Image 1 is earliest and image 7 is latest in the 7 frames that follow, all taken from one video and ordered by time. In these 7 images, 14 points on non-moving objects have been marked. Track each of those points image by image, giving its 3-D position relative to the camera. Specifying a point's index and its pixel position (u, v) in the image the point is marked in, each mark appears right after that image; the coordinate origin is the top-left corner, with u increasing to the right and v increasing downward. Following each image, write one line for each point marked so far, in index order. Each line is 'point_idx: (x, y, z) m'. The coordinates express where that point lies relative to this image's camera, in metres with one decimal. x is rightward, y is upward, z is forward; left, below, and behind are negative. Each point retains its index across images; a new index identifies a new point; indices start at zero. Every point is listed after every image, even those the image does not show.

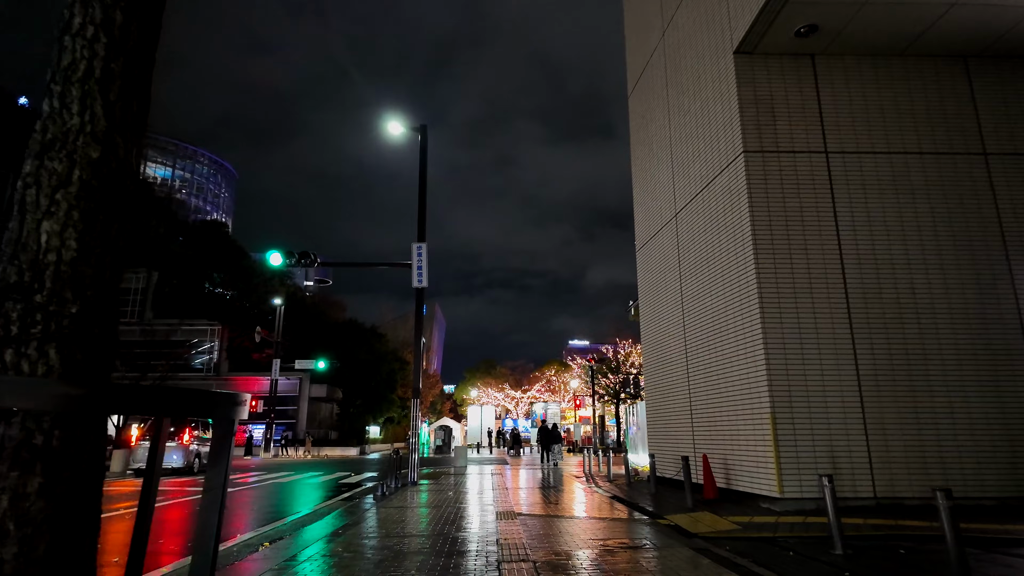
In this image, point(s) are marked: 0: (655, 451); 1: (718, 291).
0: (+3.2, -3.6, +13.2) m
1: (+3.6, -0.1, +10.5) m
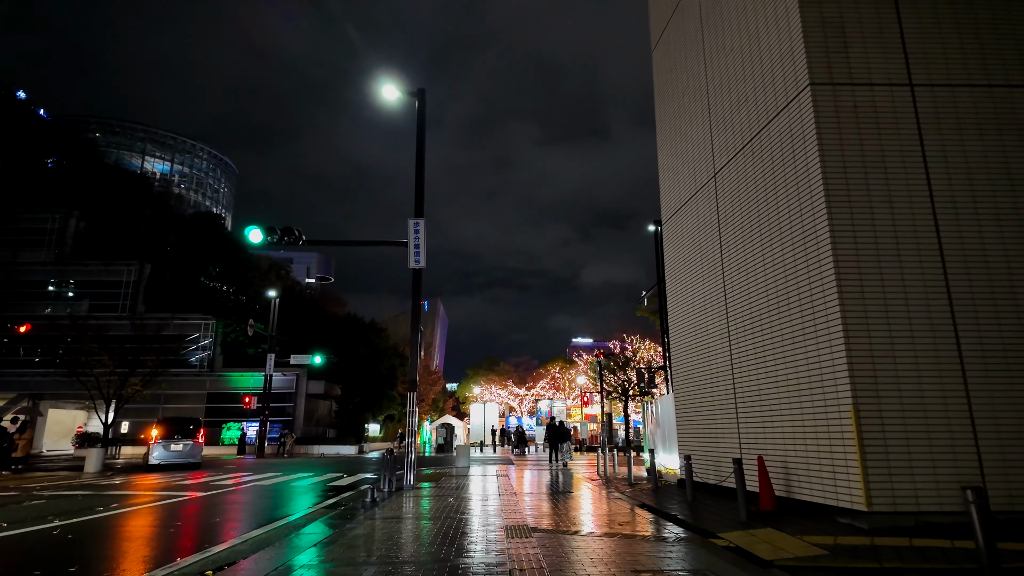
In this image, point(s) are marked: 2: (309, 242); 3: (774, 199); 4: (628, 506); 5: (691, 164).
0: (+3.4, -3.1, +11.4) m
1: (+3.8, +0.4, +8.7) m
2: (-5.2, +1.2, +15.6) m
3: (+3.8, +1.3, +8.8) m
4: (+2.2, -4.3, +11.9) m
5: (+3.5, +2.4, +11.9) m
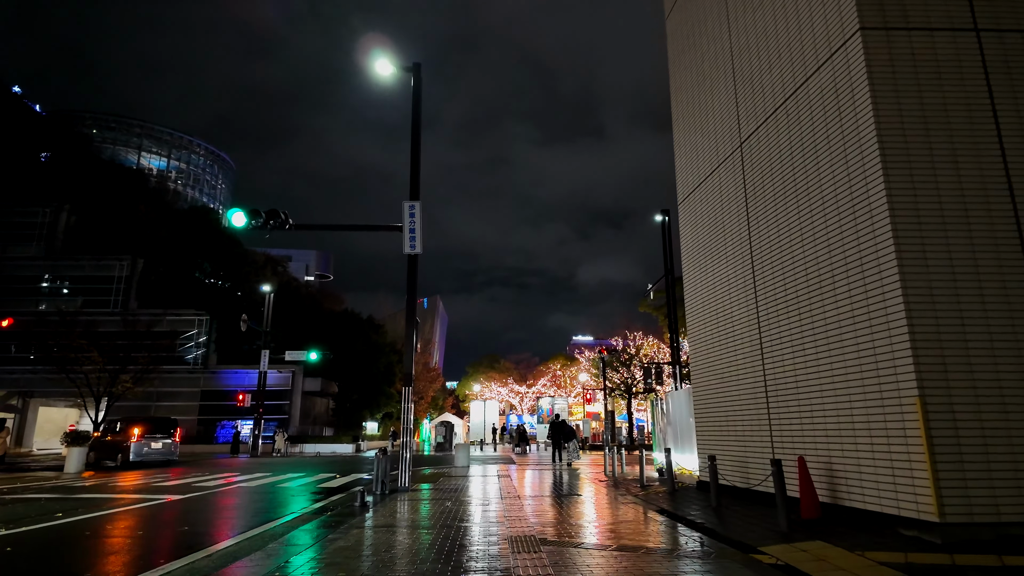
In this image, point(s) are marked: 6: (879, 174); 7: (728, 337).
0: (+3.5, -2.8, +10.4) m
1: (+3.8, +0.7, +7.6) m
2: (-5.2, +1.5, +14.6) m
3: (+3.8, +1.6, +7.7) m
4: (+2.2, -4.1, +10.8) m
5: (+3.6, +2.7, +10.9) m
6: (+4.0, +1.2, +6.6) m
7: (+3.6, -0.8, +10.1) m
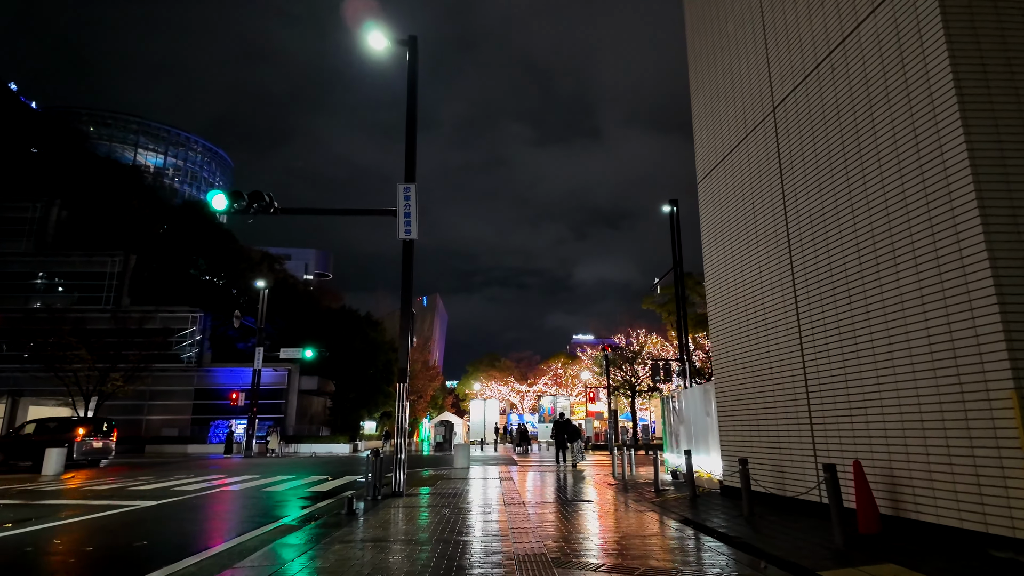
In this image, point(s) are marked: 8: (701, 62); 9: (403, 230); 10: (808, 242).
0: (+3.6, -2.5, +9.3) m
1: (+3.9, +0.9, +6.6) m
2: (-5.1, +1.7, +13.5) m
3: (+3.9, +1.8, +6.6) m
4: (+2.3, -3.8, +9.8) m
5: (+3.7, +3.0, +9.8) m
6: (+4.1, +1.5, +5.5) m
7: (+3.7, -0.6, +9.1) m
8: (+3.5, +4.2, +11.3) m
9: (-2.4, +1.3, +13.5) m
10: (+3.8, +0.6, +7.8) m
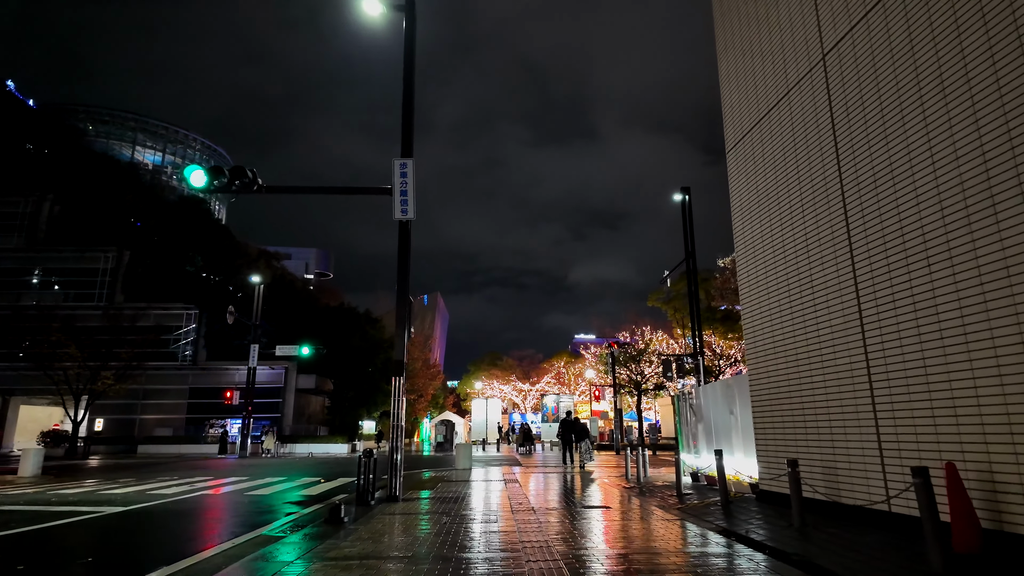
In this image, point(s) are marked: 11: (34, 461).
0: (+3.7, -2.2, +8.2) m
1: (+4.0, +1.3, +5.4) m
2: (-5.0, +2.0, +12.4) m
3: (+4.0, +2.1, +5.5) m
4: (+2.4, -3.5, +8.6) m
5: (+3.8, +3.3, +8.7) m
6: (+4.2, +1.8, +4.4) m
7: (+3.8, -0.2, +7.9) m
8: (+3.6, +4.5, +10.2) m
9: (-2.3, +1.6, +12.3) m
10: (+3.9, +0.9, +6.6) m
11: (-14.9, -5.4, +19.0) m
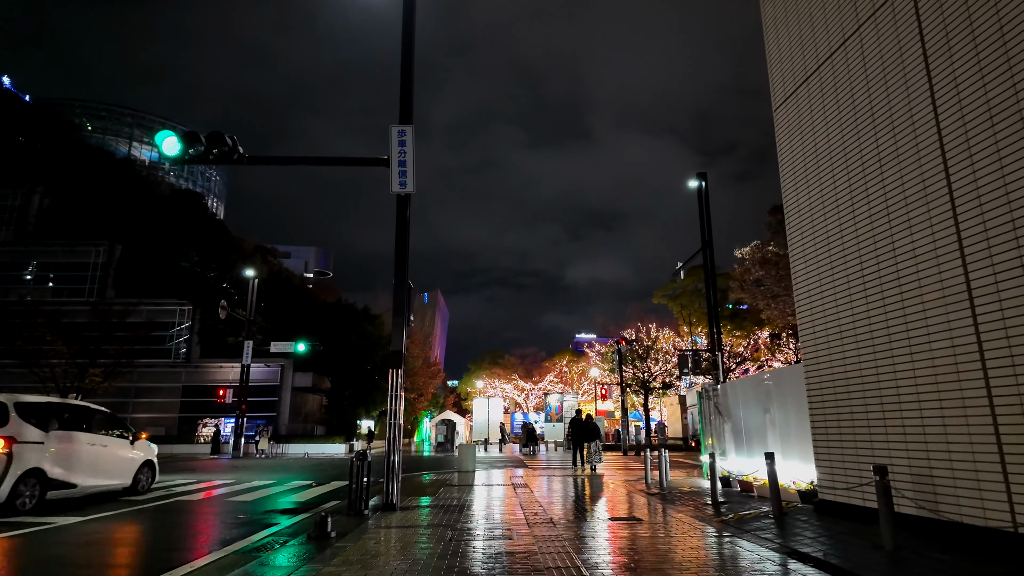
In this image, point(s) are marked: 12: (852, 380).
0: (+3.9, -1.9, +6.8) m
1: (+4.2, +1.6, +4.1) m
2: (-4.8, +2.4, +11.0) m
3: (+4.3, +2.4, +4.2) m
4: (+2.6, -3.2, +7.3) m
5: (+4.0, +3.6, +7.4) m
6: (+4.4, +2.1, +3.1) m
7: (+4.0, +0.1, +6.6) m
8: (+3.9, +4.8, +8.8) m
9: (-2.1, +1.9, +11.0) m
10: (+4.1, +1.2, +5.3) m
11: (-14.7, -5.1, +17.6) m
12: (+3.9, -1.1, +7.1) m
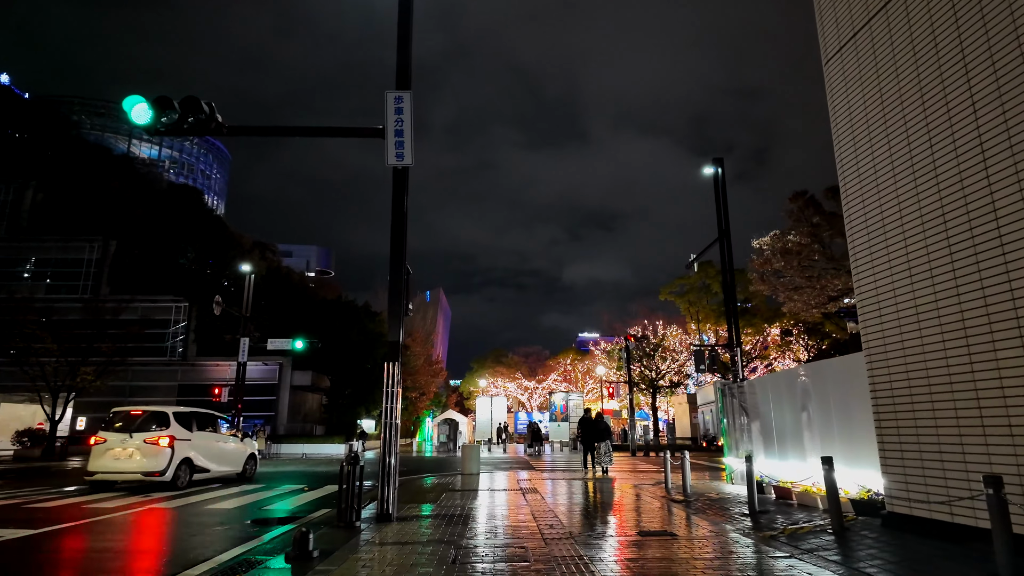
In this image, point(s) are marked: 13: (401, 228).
0: (+4.0, -1.6, +5.7) m
1: (+4.4, +1.8, +3.0) m
2: (-4.6, +2.6, +9.9) m
3: (+4.4, +2.7, +3.0) m
4: (+2.8, -2.9, +6.2) m
5: (+4.1, +3.9, +6.2) m
6: (+4.5, +2.4, +1.9) m
7: (+4.2, +0.3, +5.4) m
8: (+4.0, +5.1, +7.7) m
9: (-1.9, +2.2, +9.9) m
10: (+4.3, +1.5, +4.2) m
11: (-14.5, -4.8, +16.6) m
12: (+4.1, -0.8, +5.9) m
13: (-1.8, +1.0, +9.7) m
